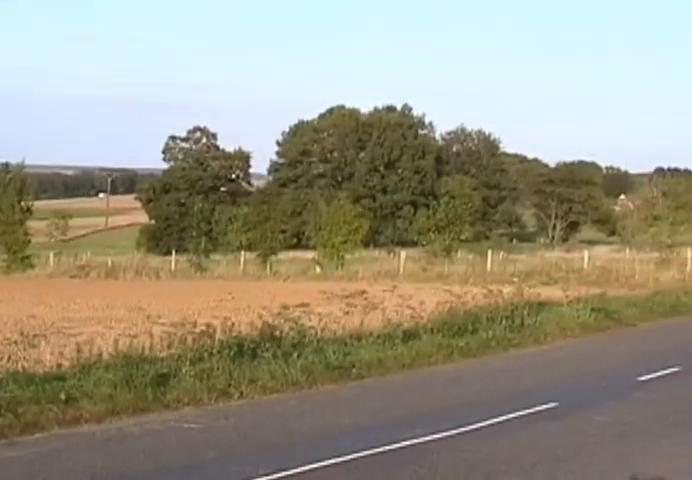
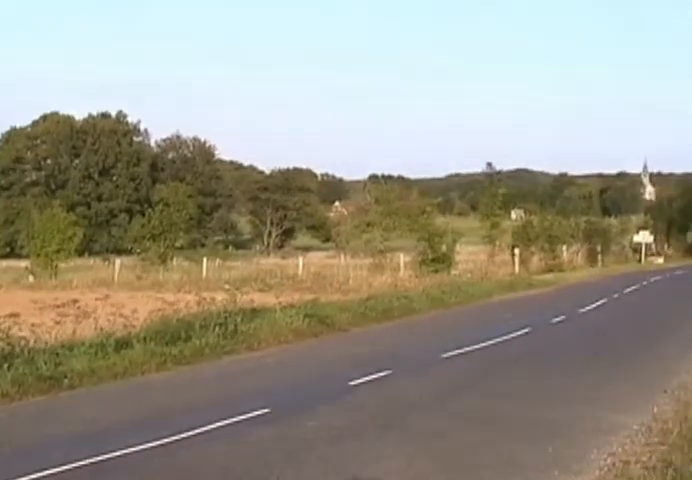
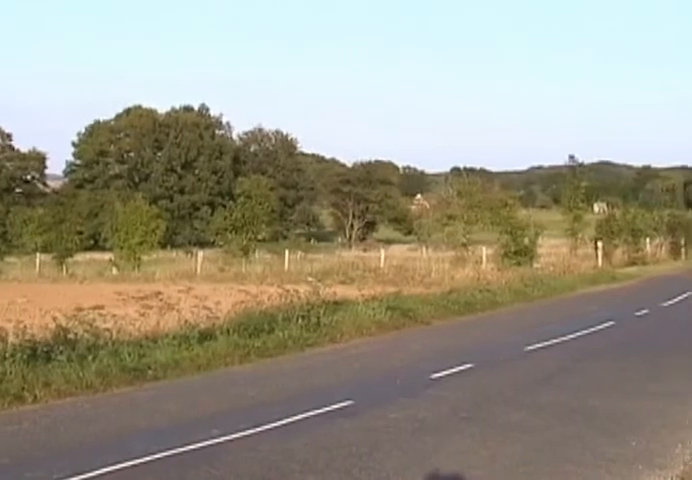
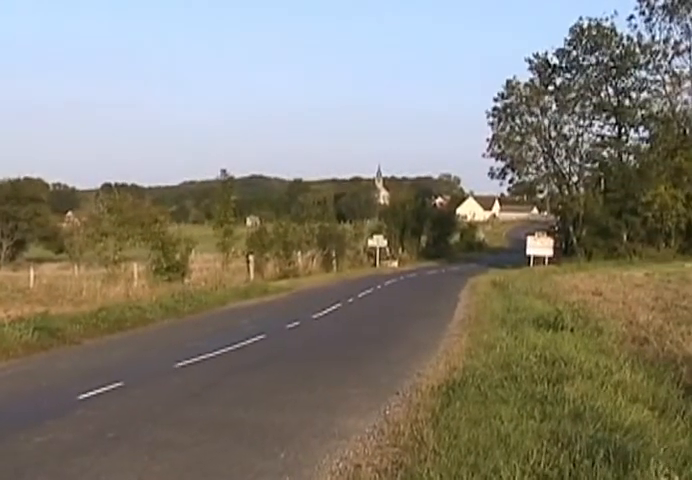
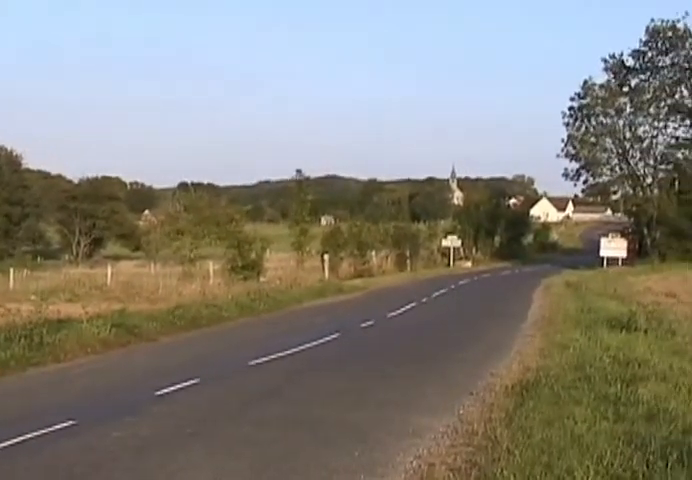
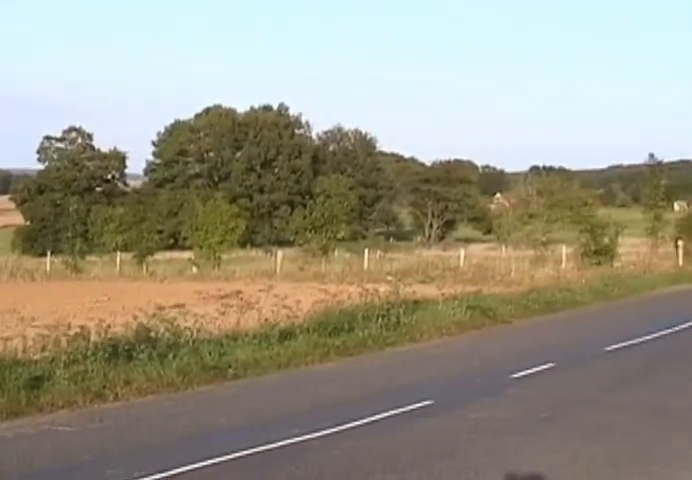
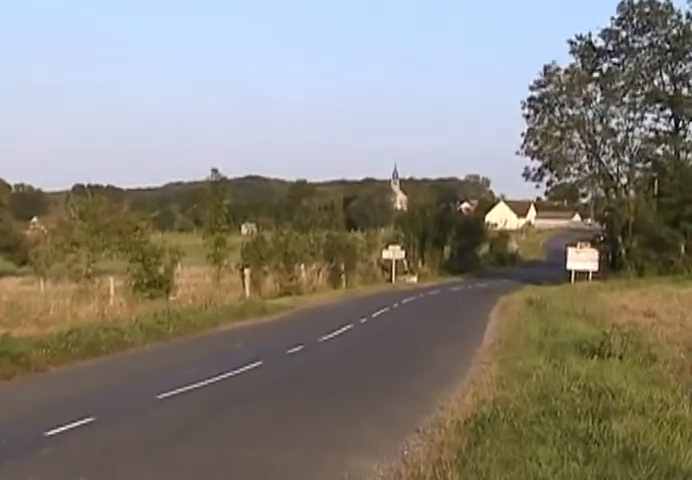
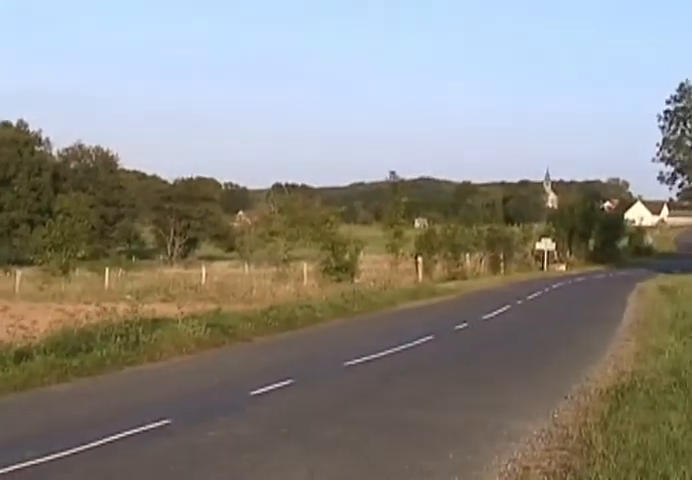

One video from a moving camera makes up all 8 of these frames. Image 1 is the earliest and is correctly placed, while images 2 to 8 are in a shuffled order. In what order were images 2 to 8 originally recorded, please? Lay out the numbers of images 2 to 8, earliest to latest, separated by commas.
6, 3, 2, 8, 5, 4, 7
